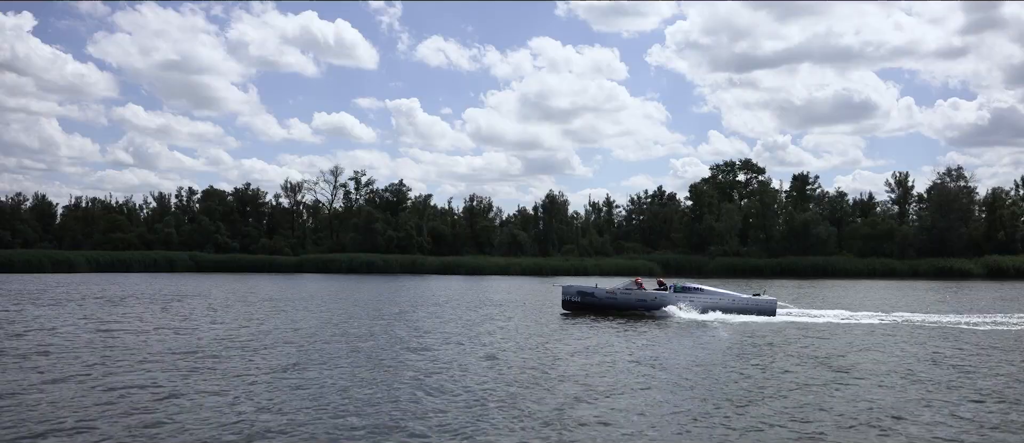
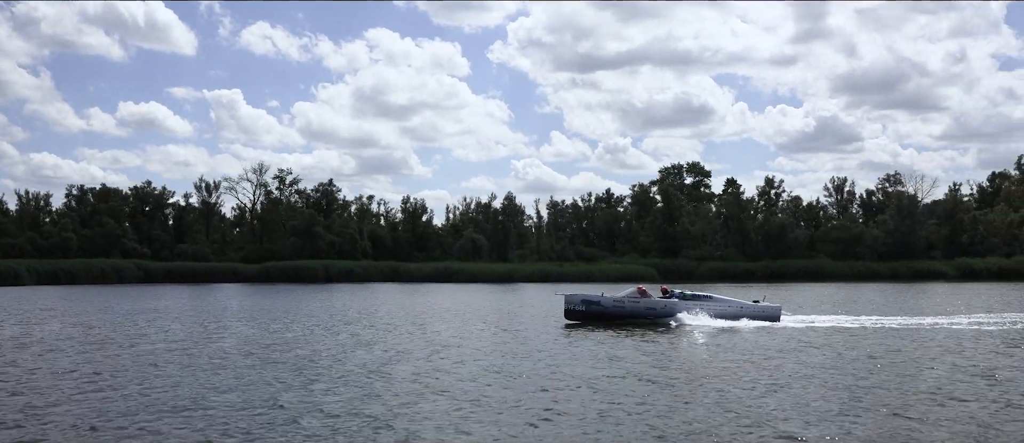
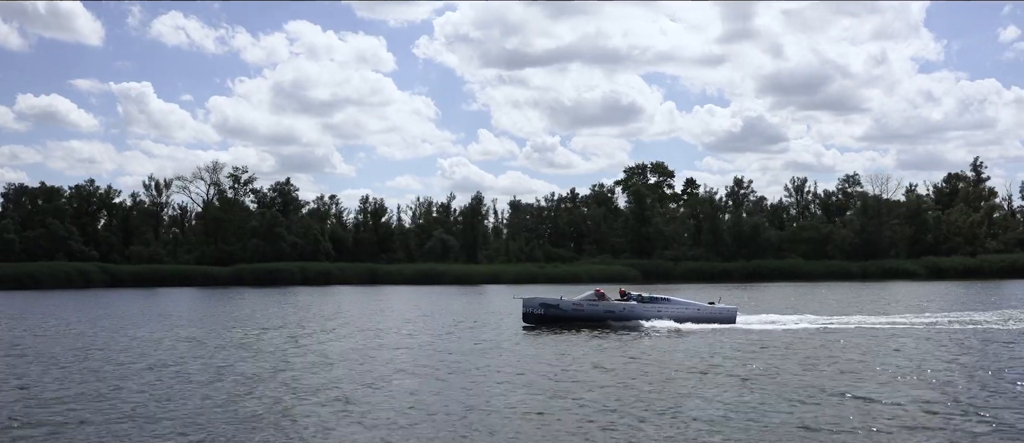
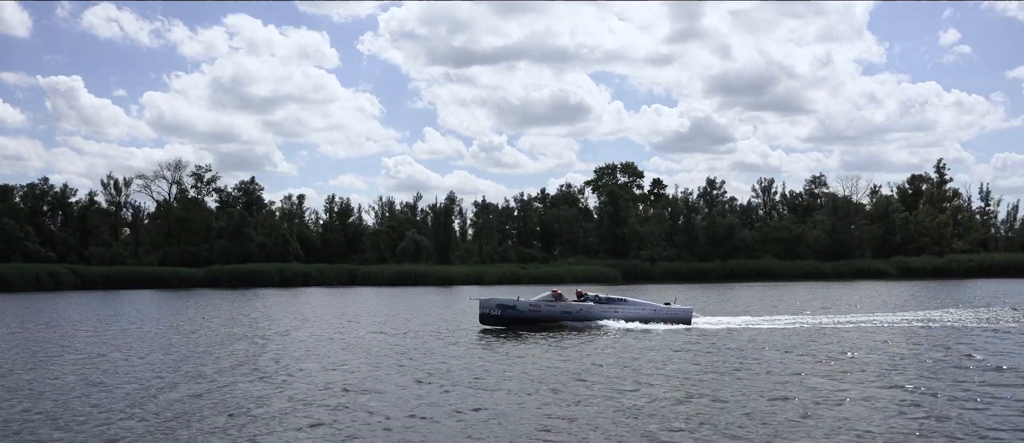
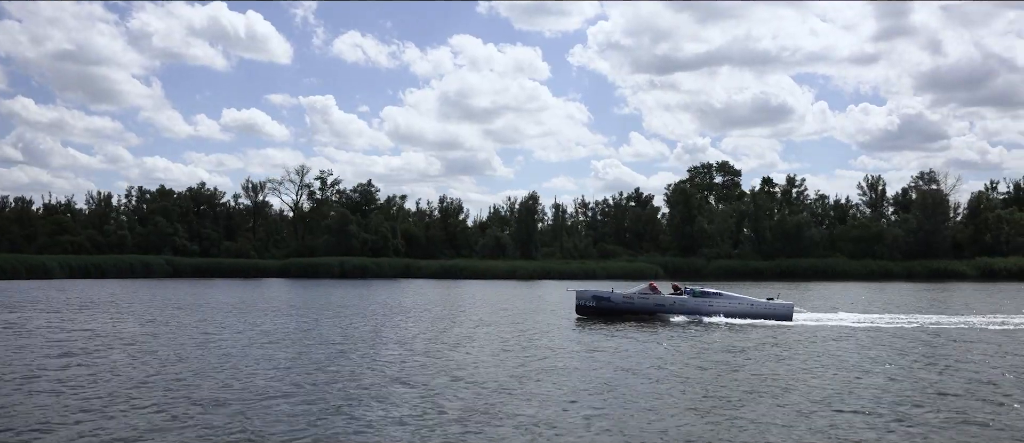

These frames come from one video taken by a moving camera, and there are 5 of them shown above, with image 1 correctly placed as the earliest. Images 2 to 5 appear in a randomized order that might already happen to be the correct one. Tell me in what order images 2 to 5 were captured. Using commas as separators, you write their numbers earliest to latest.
5, 2, 3, 4
